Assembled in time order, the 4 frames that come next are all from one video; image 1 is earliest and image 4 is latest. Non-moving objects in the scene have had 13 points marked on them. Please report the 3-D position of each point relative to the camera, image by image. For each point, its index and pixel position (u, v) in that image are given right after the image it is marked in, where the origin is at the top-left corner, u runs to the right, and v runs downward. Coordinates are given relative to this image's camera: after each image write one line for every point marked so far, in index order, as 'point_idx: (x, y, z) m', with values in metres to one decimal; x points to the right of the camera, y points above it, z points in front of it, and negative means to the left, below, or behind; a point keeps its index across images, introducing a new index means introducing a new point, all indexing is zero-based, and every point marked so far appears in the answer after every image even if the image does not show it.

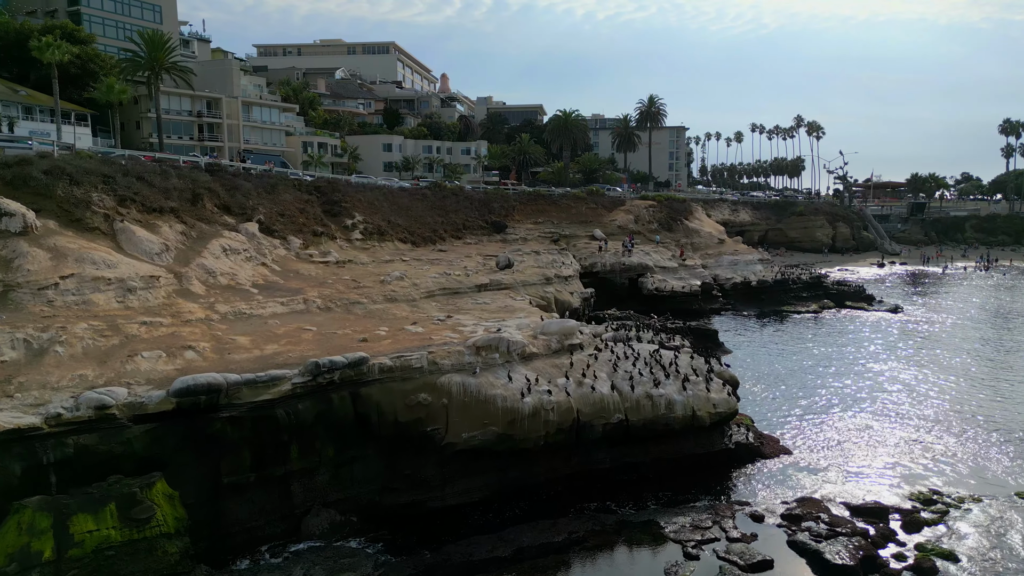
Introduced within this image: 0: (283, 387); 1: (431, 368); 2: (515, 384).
0: (-3.0, -1.3, +16.6) m
1: (-1.2, -1.2, +18.9) m
2: (+0.1, -1.5, +19.4) m
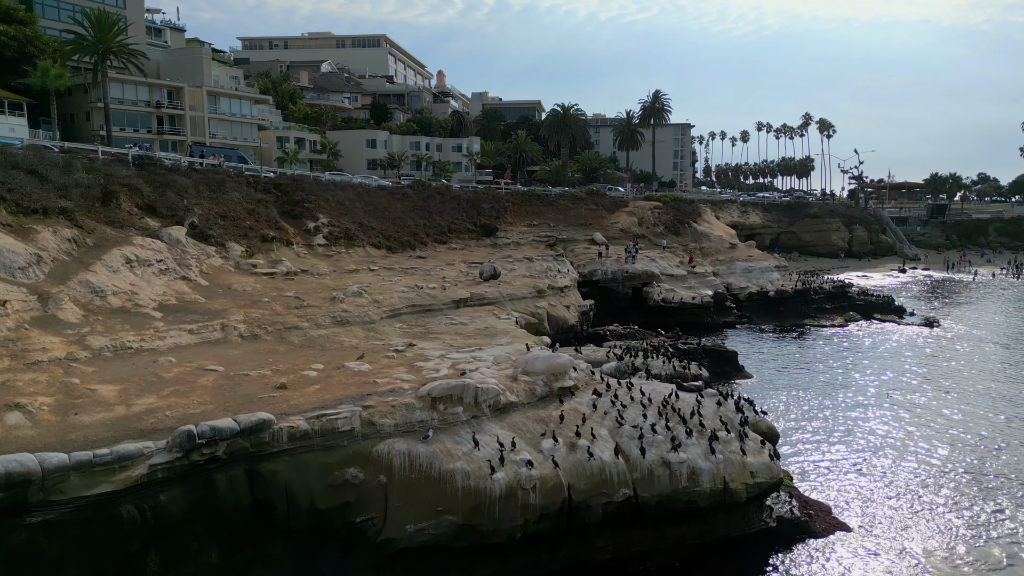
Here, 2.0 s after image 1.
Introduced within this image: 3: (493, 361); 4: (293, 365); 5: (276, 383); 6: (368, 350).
0: (-3.4, -1.7, +11.4) m
1: (-1.6, -1.6, +13.7) m
2: (-0.3, -1.8, +14.1) m
3: (-0.3, -1.1, +18.8) m
4: (-3.0, -1.1, +17.3) m
5: (-2.9, -1.2, +15.6) m
6: (-2.3, -1.0, +19.8) m
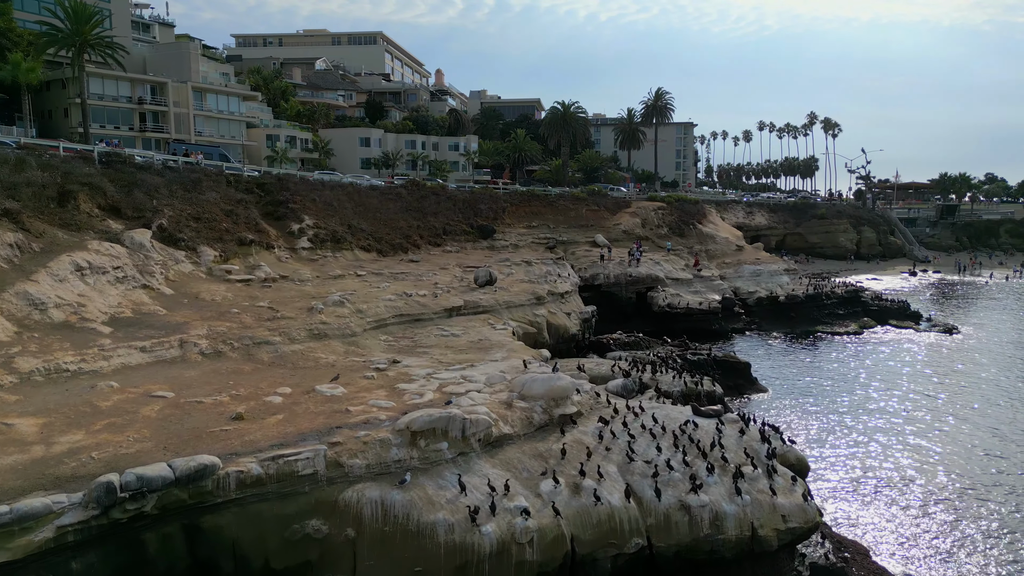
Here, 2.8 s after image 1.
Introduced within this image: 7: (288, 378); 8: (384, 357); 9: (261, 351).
0: (-3.5, -1.8, +9.2) m
1: (-1.7, -1.7, +11.5) m
2: (-0.4, -2.0, +12.0) m
3: (-0.4, -1.3, +16.6) m
4: (-3.1, -1.2, +15.2) m
5: (-3.0, -1.3, +13.4) m
6: (-2.4, -1.1, +17.7) m
7: (-2.9, -1.2, +16.4) m
8: (-2.0, -1.1, +19.3) m
9: (-3.6, -0.9, +18.0) m
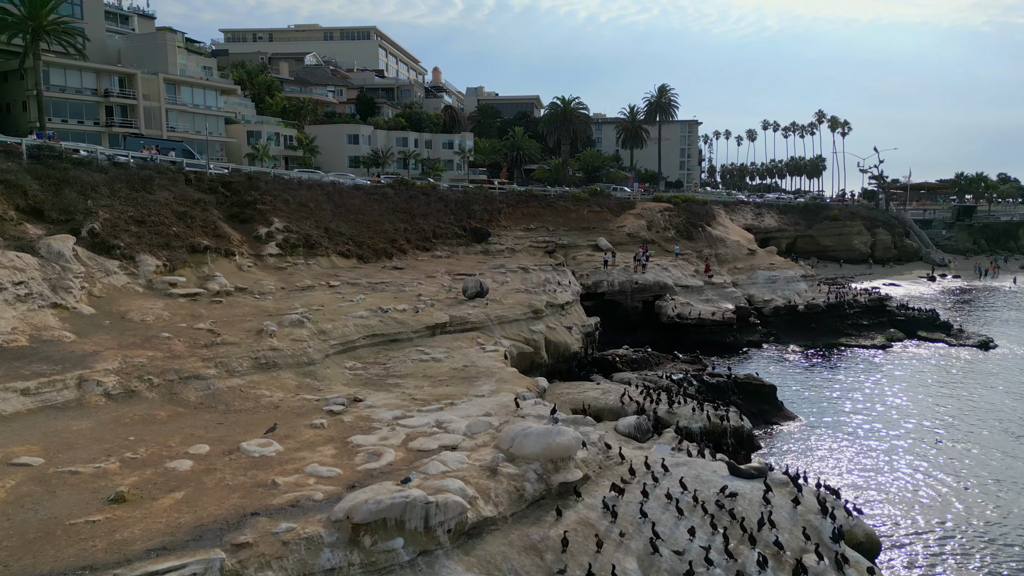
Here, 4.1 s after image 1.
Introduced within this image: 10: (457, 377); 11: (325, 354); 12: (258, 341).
0: (-3.6, -2.1, +5.7) m
1: (-1.8, -2.0, +8.0) m
2: (-0.5, -2.2, +8.4) m
3: (-0.5, -1.5, +13.1) m
4: (-3.2, -1.5, +11.6) m
5: (-3.1, -1.6, +9.9) m
6: (-2.5, -1.4, +14.1) m
7: (-3.1, -1.4, +12.9) m
8: (-2.1, -1.3, +15.8) m
9: (-3.7, -1.2, +14.5) m
10: (-0.8, -1.3, +18.0) m
11: (-2.7, -0.9, +18.0) m
12: (-3.5, -0.7, +17.2) m
